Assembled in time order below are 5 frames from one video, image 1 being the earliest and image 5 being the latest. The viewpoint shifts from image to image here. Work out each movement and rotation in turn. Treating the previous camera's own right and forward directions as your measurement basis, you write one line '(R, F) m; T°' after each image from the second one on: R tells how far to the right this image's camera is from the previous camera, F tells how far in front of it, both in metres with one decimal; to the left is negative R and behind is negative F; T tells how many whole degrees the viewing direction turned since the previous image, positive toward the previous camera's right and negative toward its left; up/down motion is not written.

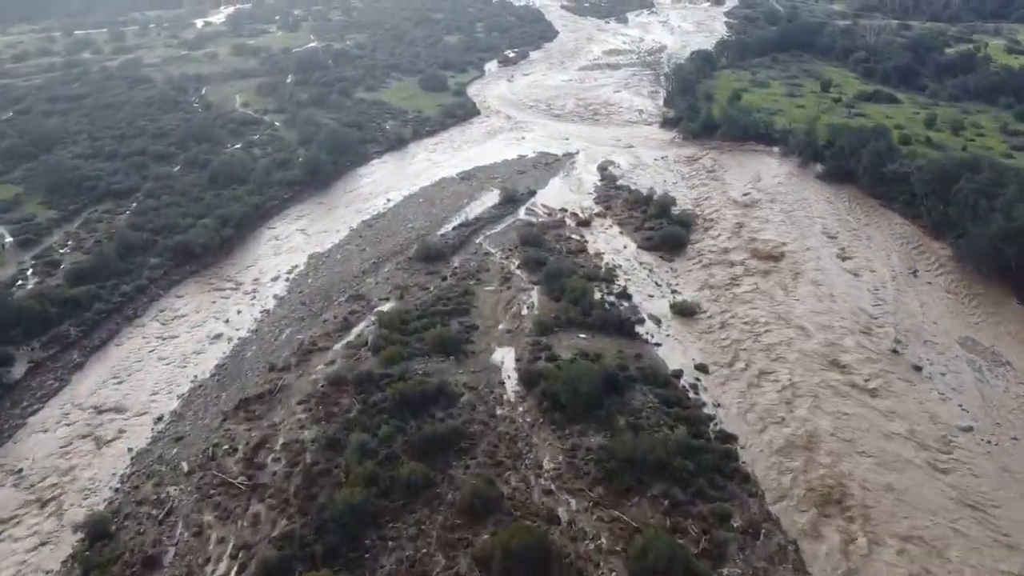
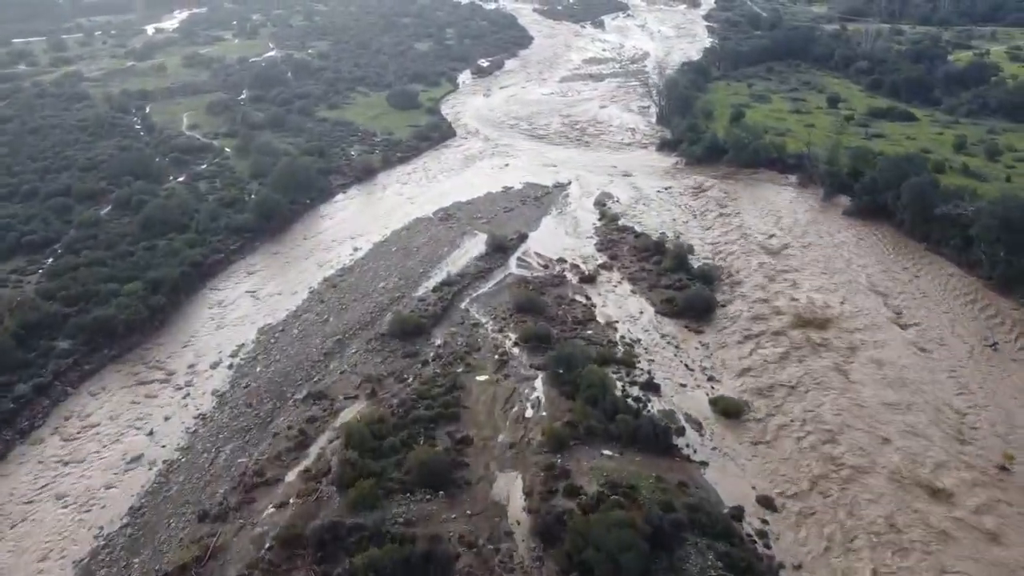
(-0.7, +5.0) m; +2°
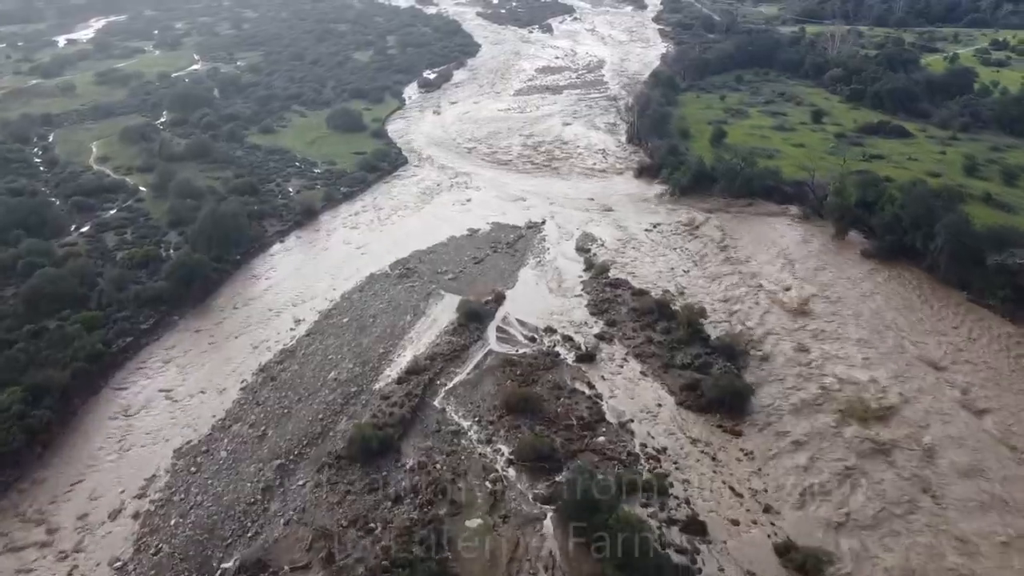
(-0.9, +5.0) m; +4°
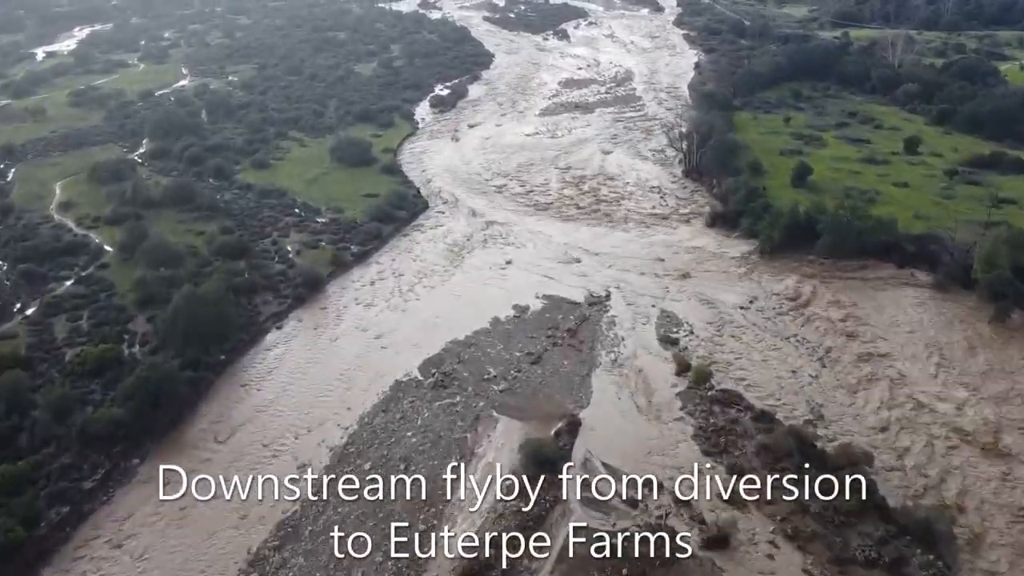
(-1.9, +6.8) m; 0°
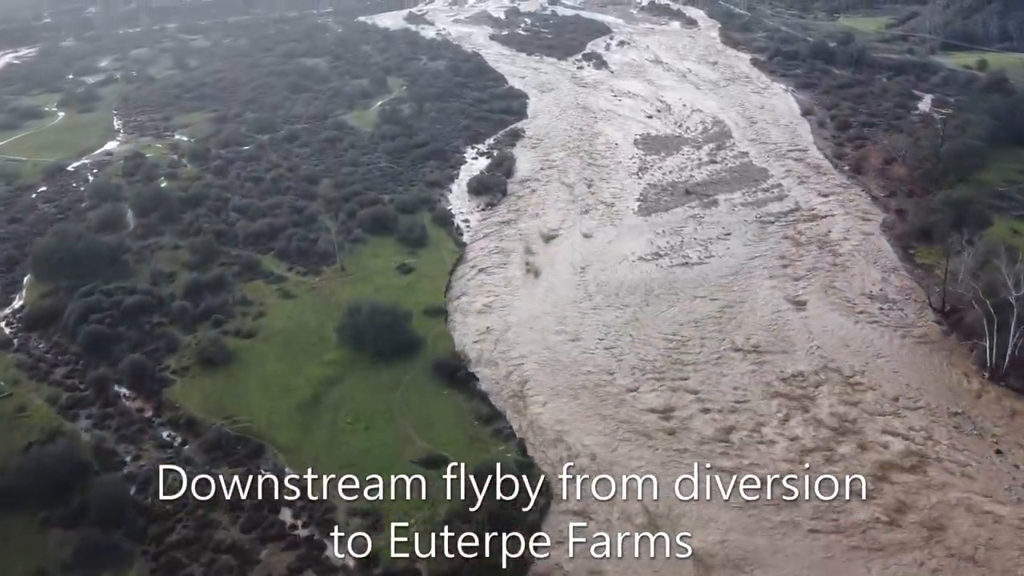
(-5.1, +17.9) m; +2°
